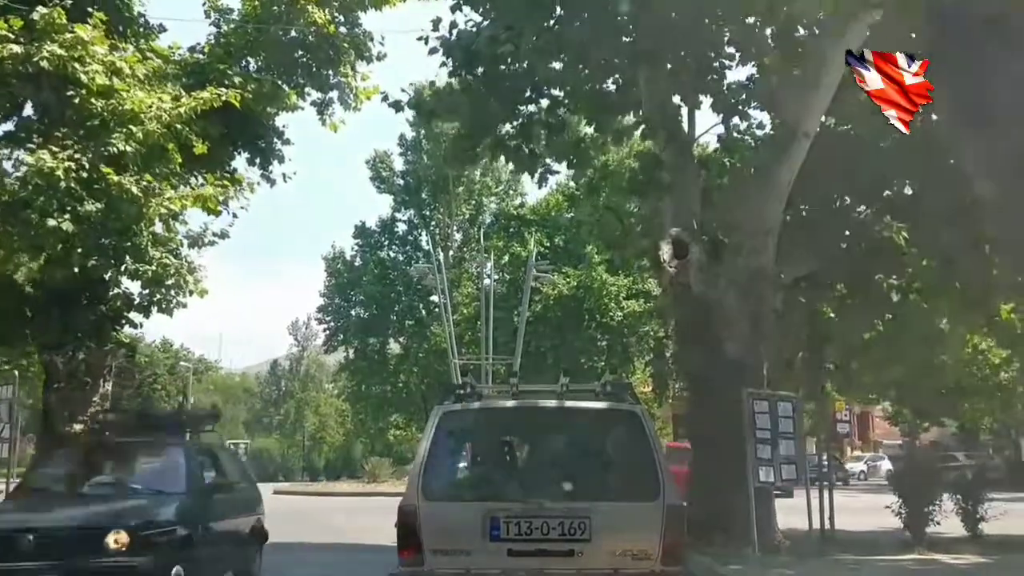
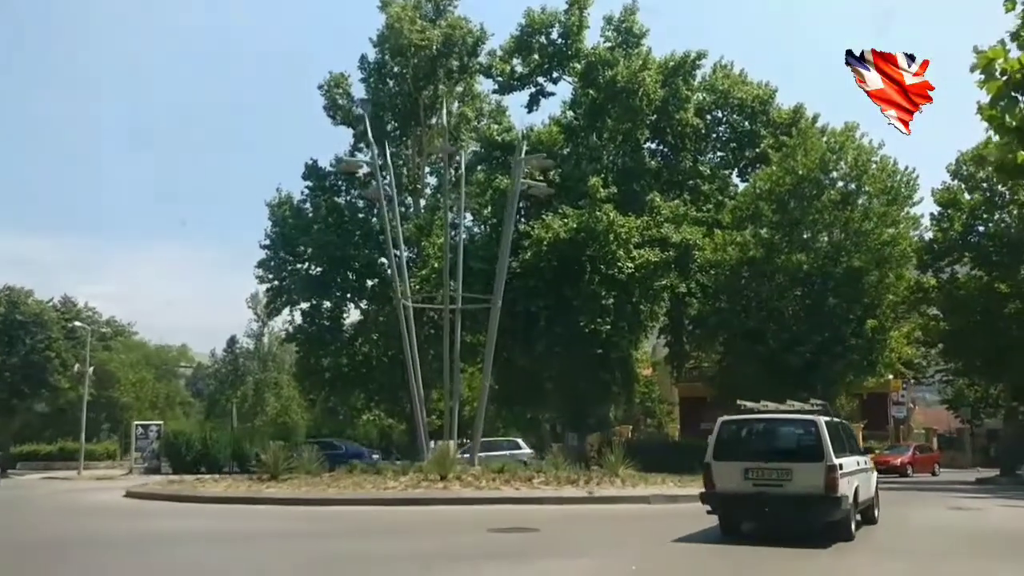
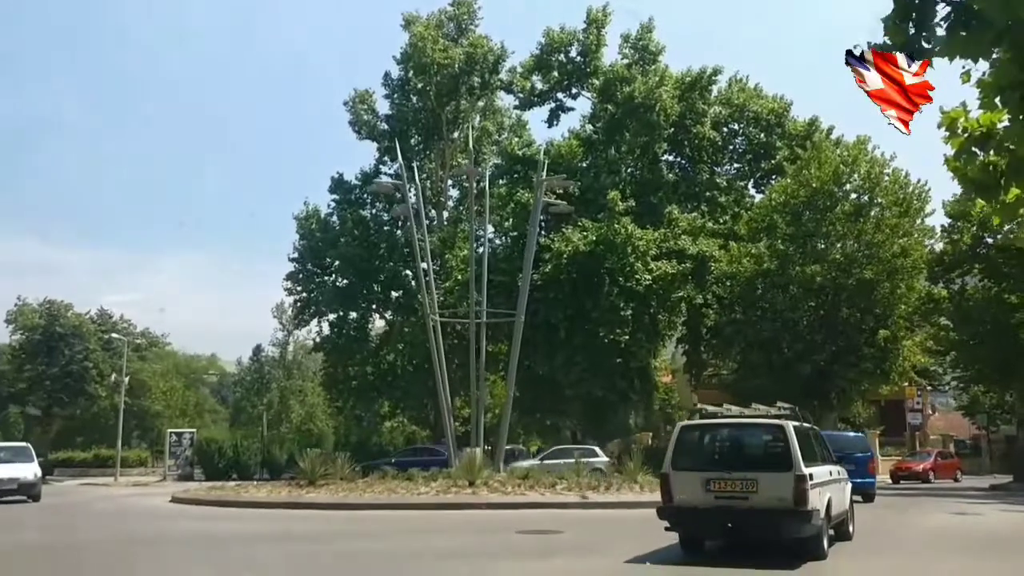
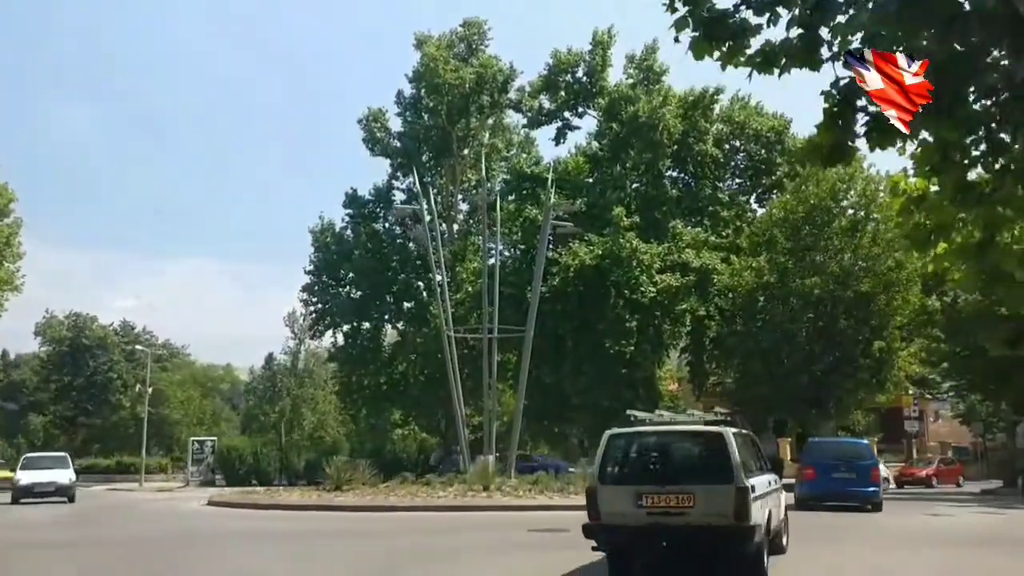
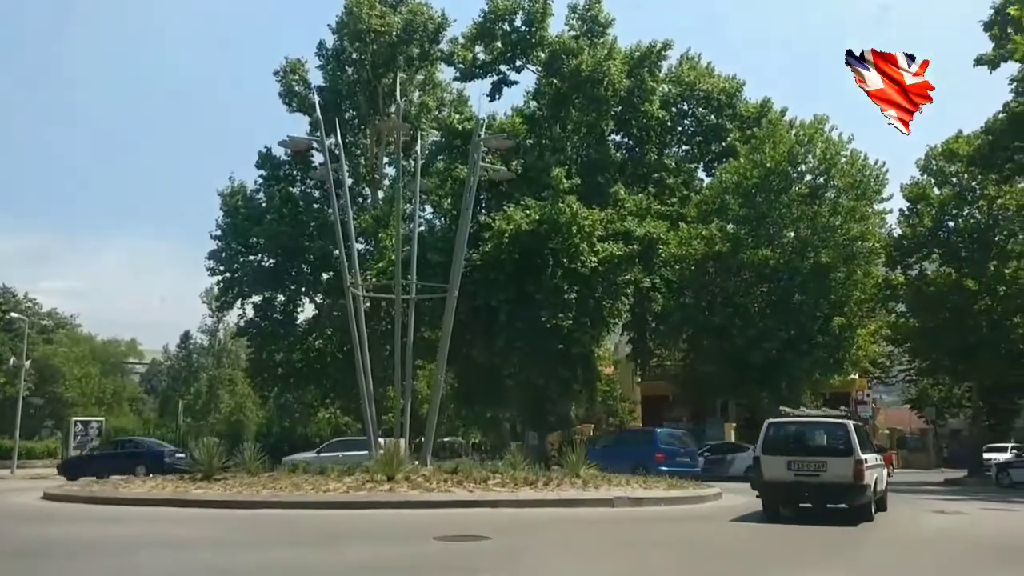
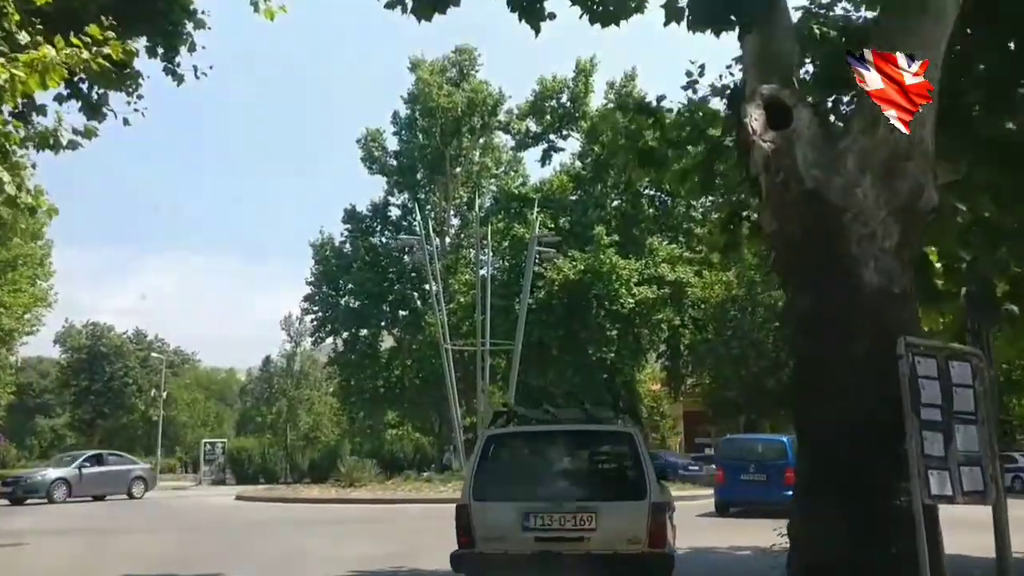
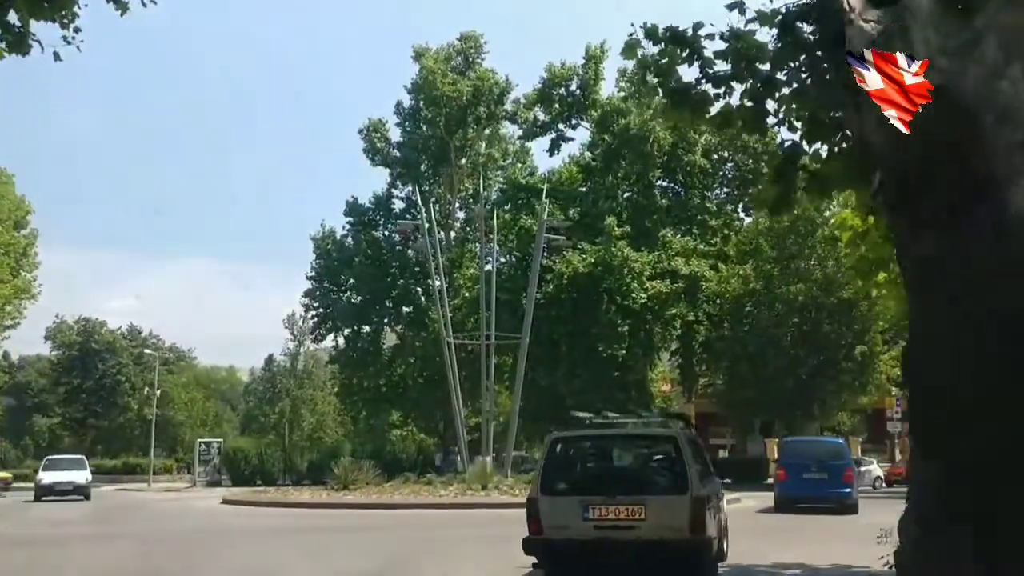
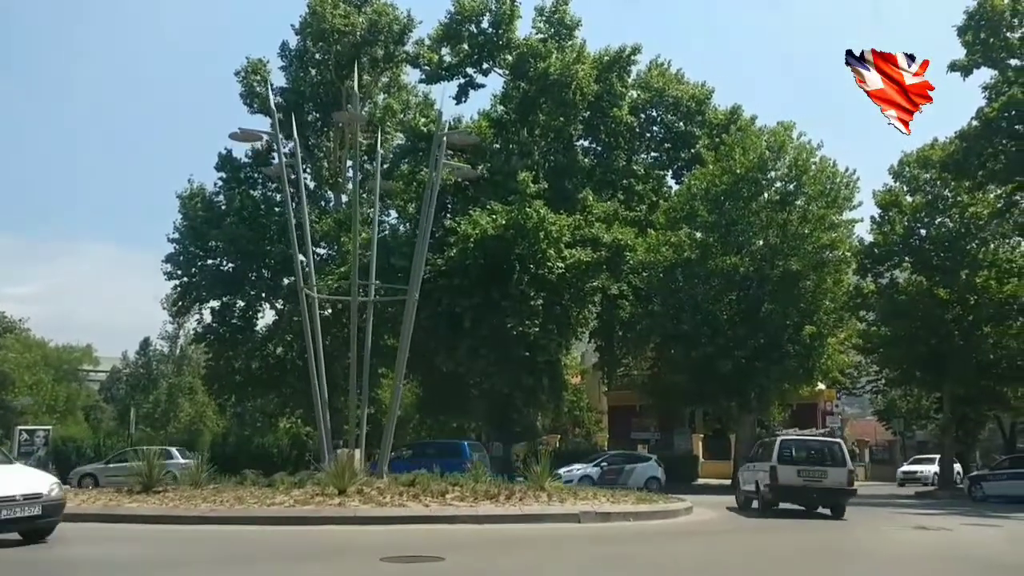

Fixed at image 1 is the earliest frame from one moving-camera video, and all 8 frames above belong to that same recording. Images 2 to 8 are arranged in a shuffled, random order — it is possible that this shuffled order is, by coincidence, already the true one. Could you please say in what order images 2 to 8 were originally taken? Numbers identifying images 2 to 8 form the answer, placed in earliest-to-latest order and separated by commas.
6, 7, 4, 3, 2, 5, 8
